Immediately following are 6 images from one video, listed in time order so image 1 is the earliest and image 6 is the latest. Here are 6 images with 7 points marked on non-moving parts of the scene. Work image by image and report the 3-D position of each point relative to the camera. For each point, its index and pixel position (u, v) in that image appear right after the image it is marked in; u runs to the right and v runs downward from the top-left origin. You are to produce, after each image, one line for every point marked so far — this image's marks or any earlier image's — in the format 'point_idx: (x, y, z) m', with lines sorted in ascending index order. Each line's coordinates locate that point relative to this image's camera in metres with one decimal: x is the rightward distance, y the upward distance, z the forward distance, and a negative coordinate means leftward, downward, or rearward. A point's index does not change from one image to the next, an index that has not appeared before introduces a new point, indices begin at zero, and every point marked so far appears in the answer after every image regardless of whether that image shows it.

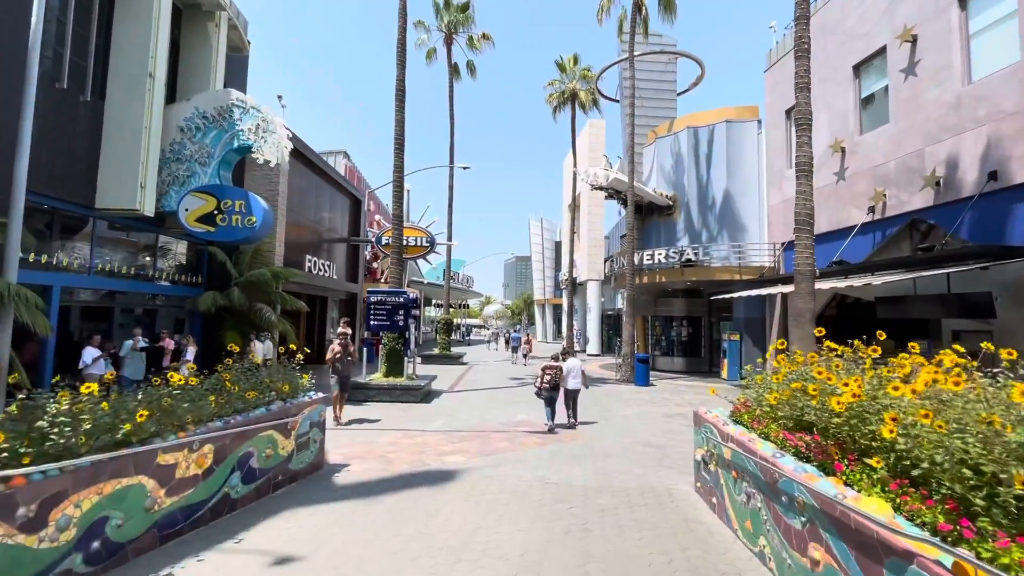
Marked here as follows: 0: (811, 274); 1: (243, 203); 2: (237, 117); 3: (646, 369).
0: (+5.2, +0.2, +8.4) m
1: (-5.9, +1.9, +10.6) m
2: (-6.1, +3.8, +10.7) m
3: (+4.6, -2.8, +16.5) m
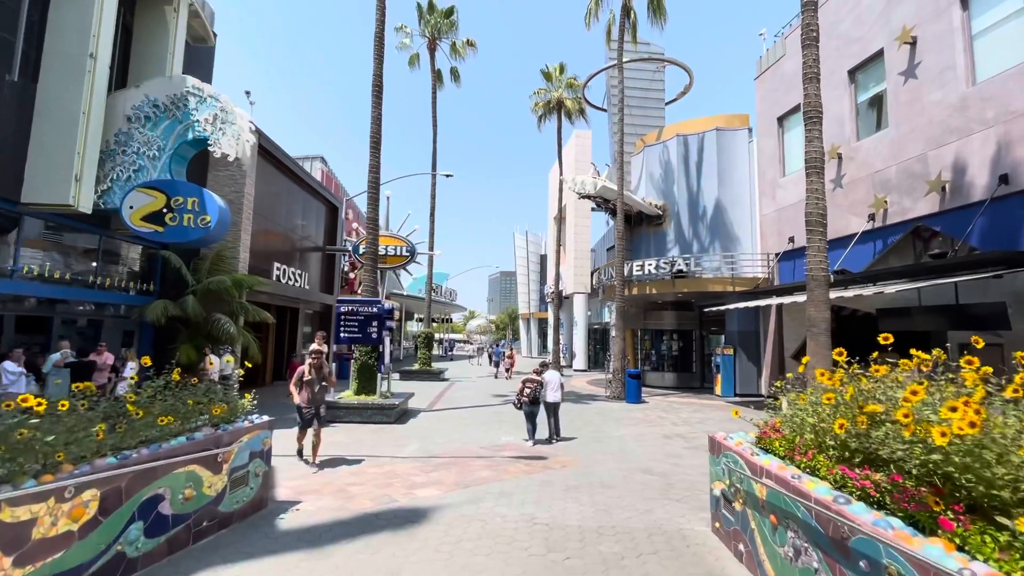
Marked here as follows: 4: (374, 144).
0: (+5.0, +0.1, +7.6) m
1: (-6.2, +1.7, +9.5) m
2: (-6.4, +3.6, +9.6) m
3: (+4.1, -3.2, +15.6) m
4: (-3.6, +3.8, +12.6) m
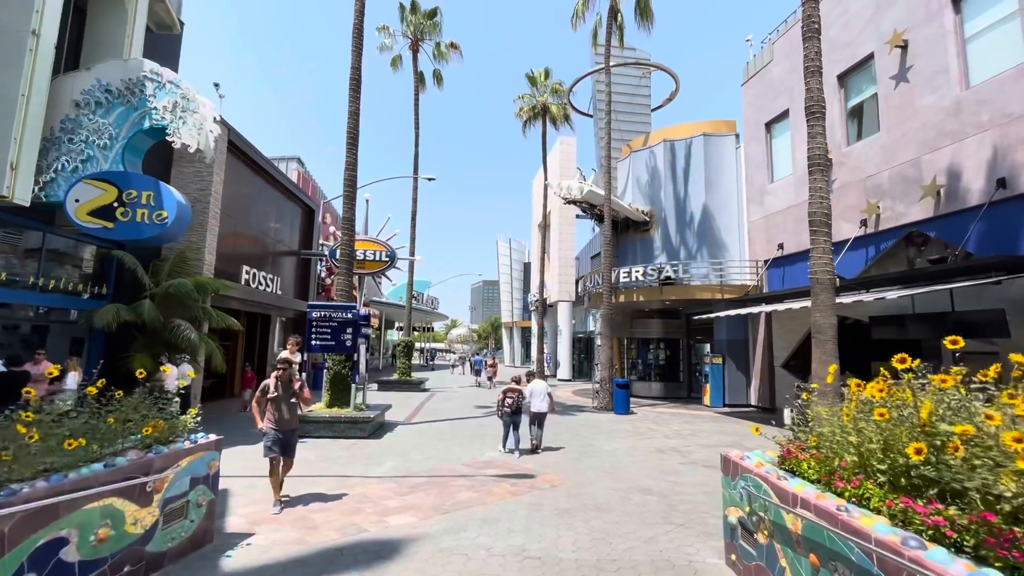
0: (+4.8, +0.1, +7.2) m
1: (-6.5, +1.7, +8.7) m
2: (-6.6, +3.6, +8.8) m
3: (+3.6, -3.4, +15.1) m
4: (-4.0, +3.7, +11.9) m
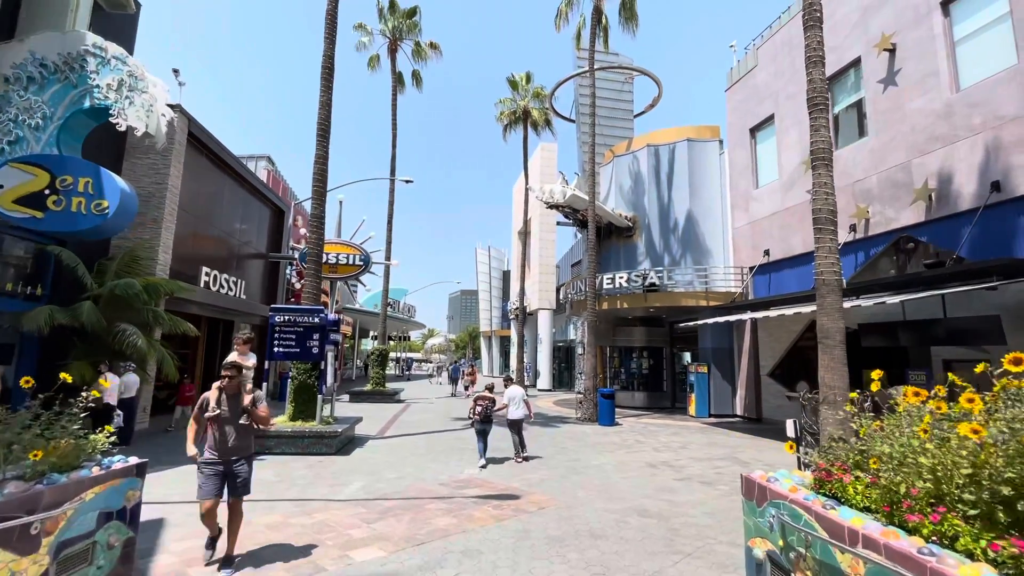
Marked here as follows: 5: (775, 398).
0: (+4.5, 0.0, +6.7) m
1: (-6.8, +1.7, +7.7) m
2: (-6.9, +3.6, +7.9) m
3: (+3.0, -3.5, +14.5) m
4: (-4.4, +3.6, +11.1) m
5: (+8.3, -3.4, +15.2) m
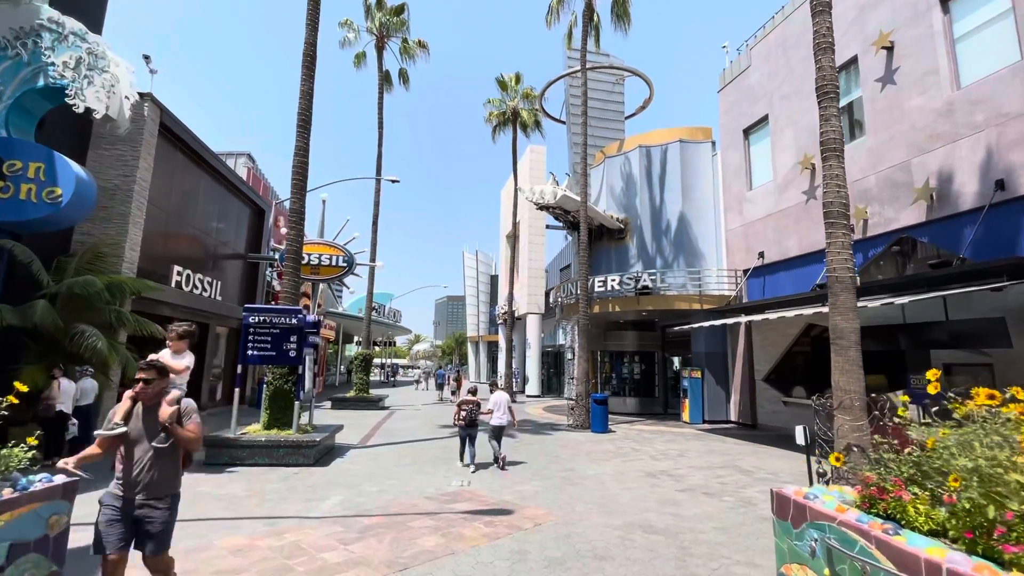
0: (+4.5, +0.1, +6.3) m
1: (-6.9, +1.8, +7.0) m
2: (-7.0, +3.7, +7.3) m
3: (+2.7, -3.6, +14.0) m
4: (-4.6, +3.6, +10.6) m
5: (+7.9, -3.5, +14.8) m
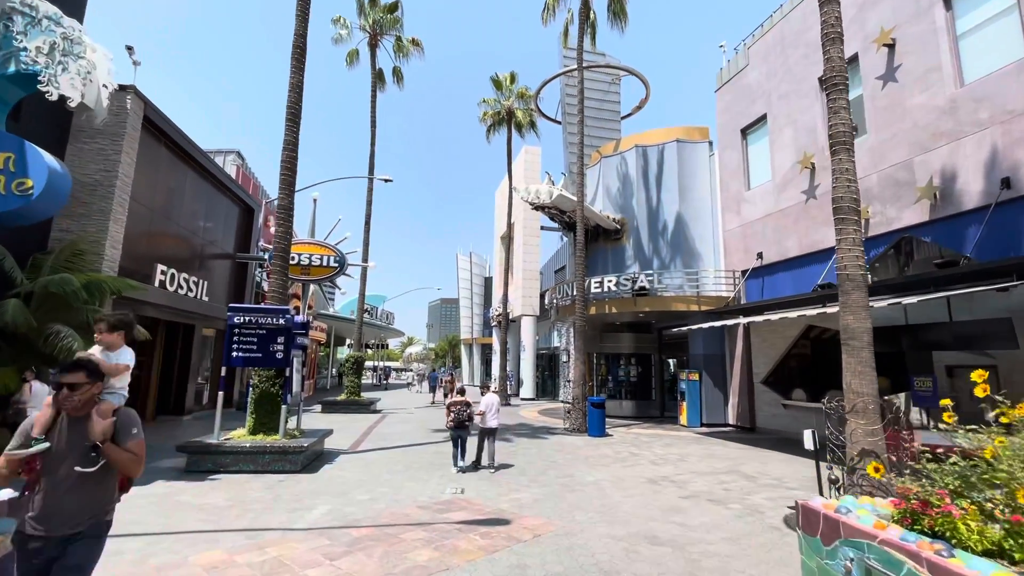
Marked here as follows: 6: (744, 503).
0: (+4.4, +0.1, +6.1) m
1: (-6.9, +1.8, +6.6) m
2: (-7.0, +3.7, +6.9) m
3: (+2.5, -3.6, +13.7) m
4: (-4.7, +3.6, +10.2) m
5: (+7.8, -3.6, +14.6) m
6: (+3.4, -3.1, +7.0) m
